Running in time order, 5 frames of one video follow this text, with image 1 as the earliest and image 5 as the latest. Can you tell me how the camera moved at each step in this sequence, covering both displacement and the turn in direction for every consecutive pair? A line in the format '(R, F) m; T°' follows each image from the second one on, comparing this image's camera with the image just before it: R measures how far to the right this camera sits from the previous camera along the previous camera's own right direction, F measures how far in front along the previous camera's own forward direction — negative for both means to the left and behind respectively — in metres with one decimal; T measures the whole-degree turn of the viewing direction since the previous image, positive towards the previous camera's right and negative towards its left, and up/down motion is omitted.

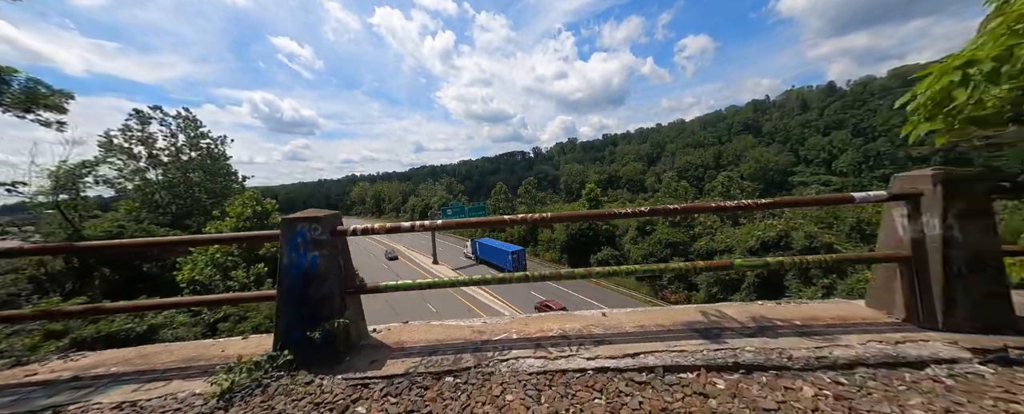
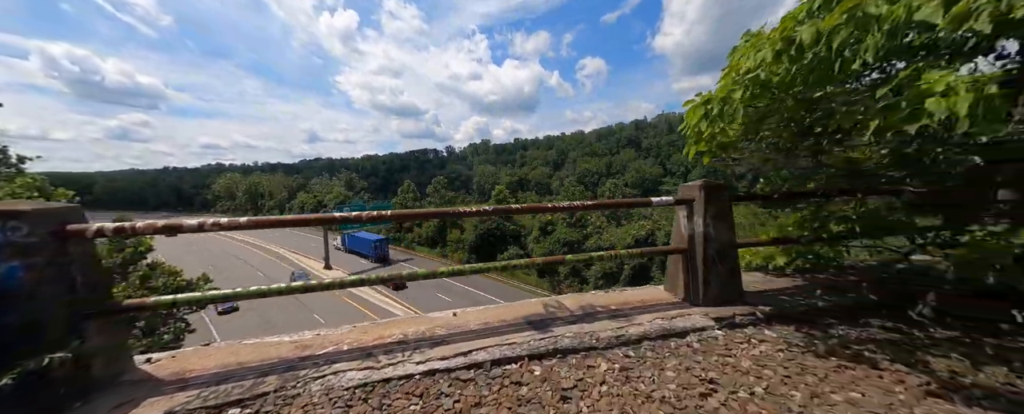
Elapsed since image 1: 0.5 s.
(+0.8, 0.0) m; +16°
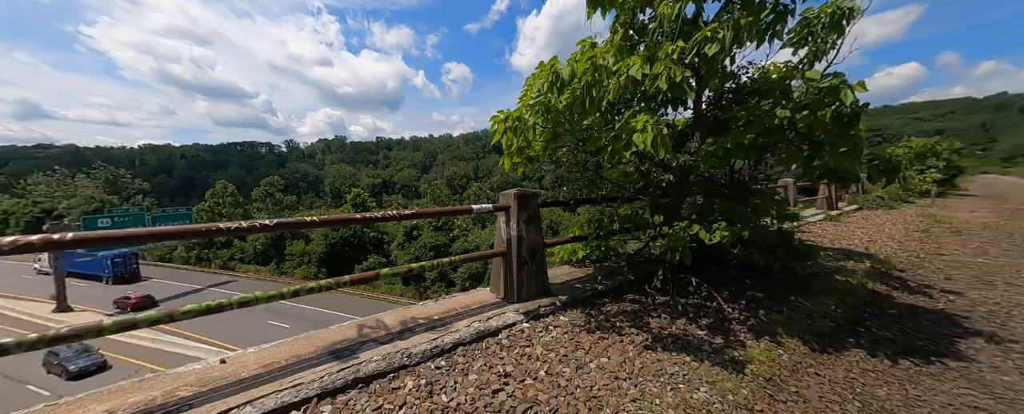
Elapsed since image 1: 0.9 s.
(+0.6, 0.0) m; +24°
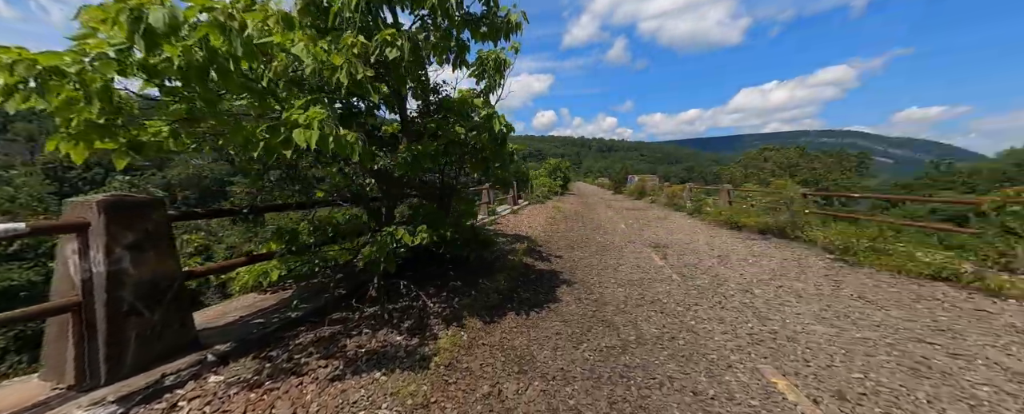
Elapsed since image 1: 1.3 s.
(+0.7, +0.1) m; +44°
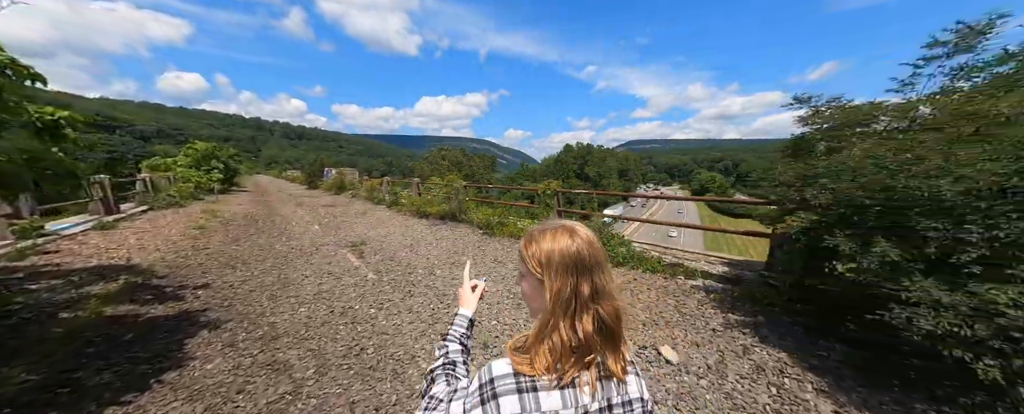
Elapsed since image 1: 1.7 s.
(+0.5, +0.3) m; +52°
